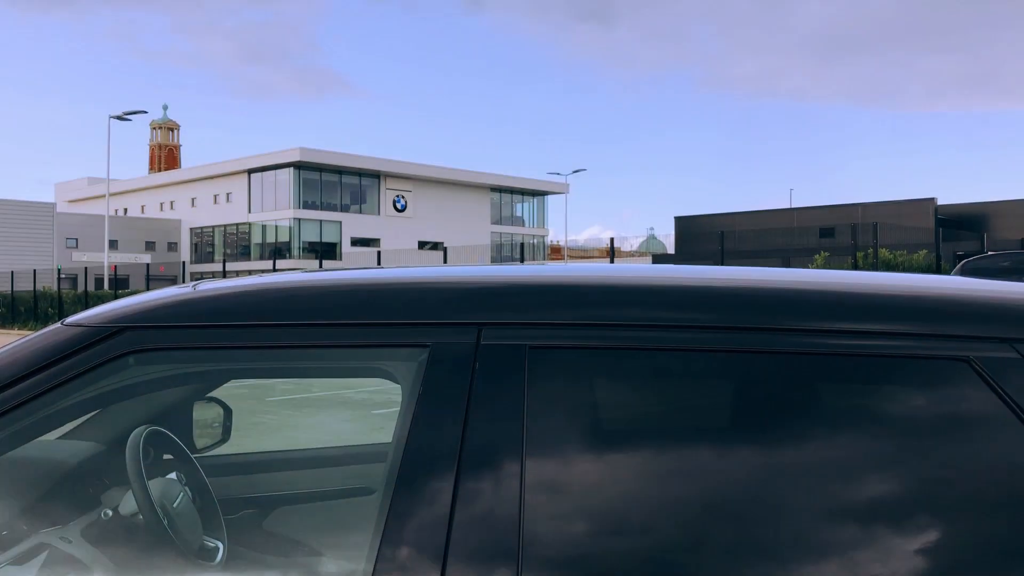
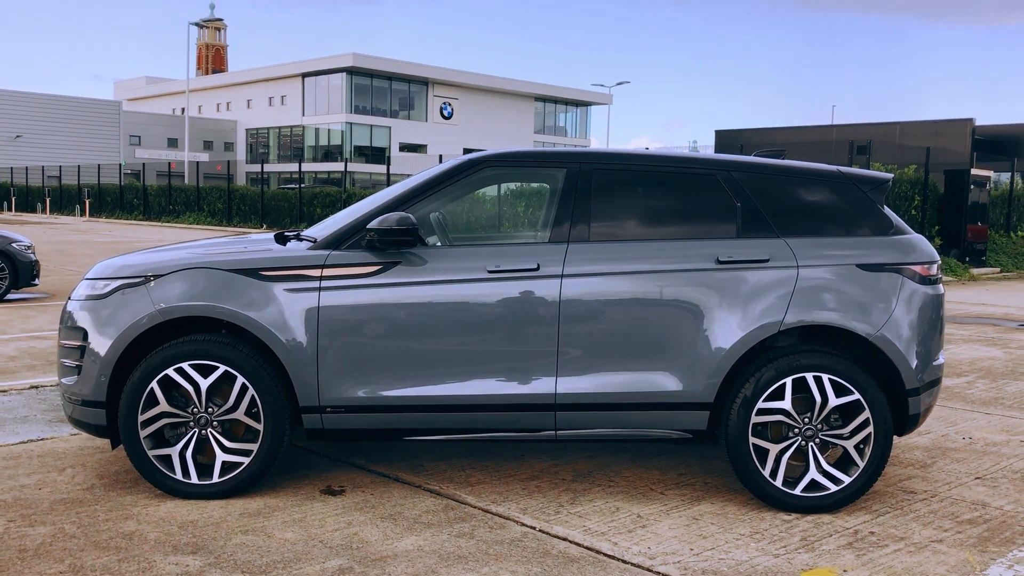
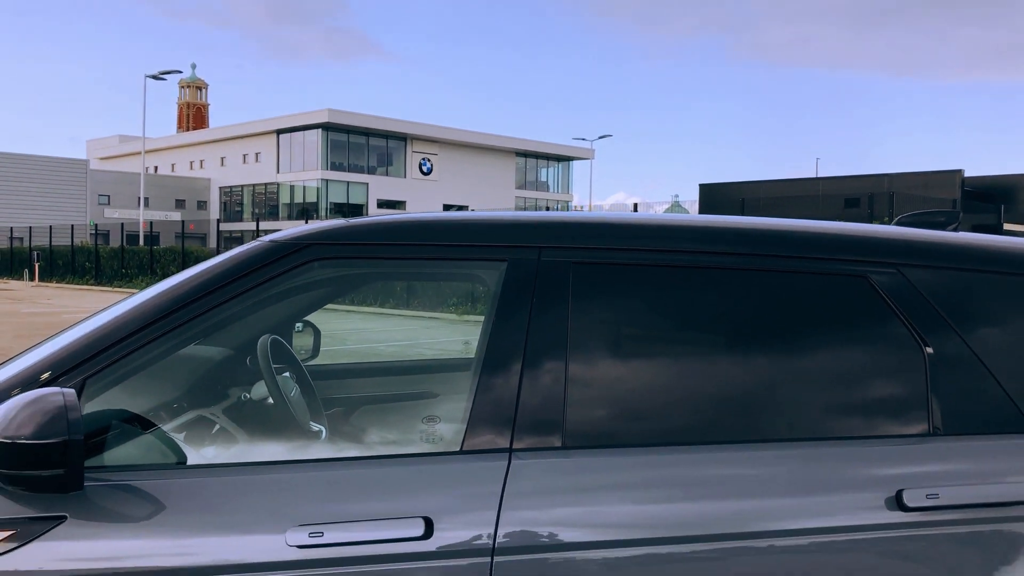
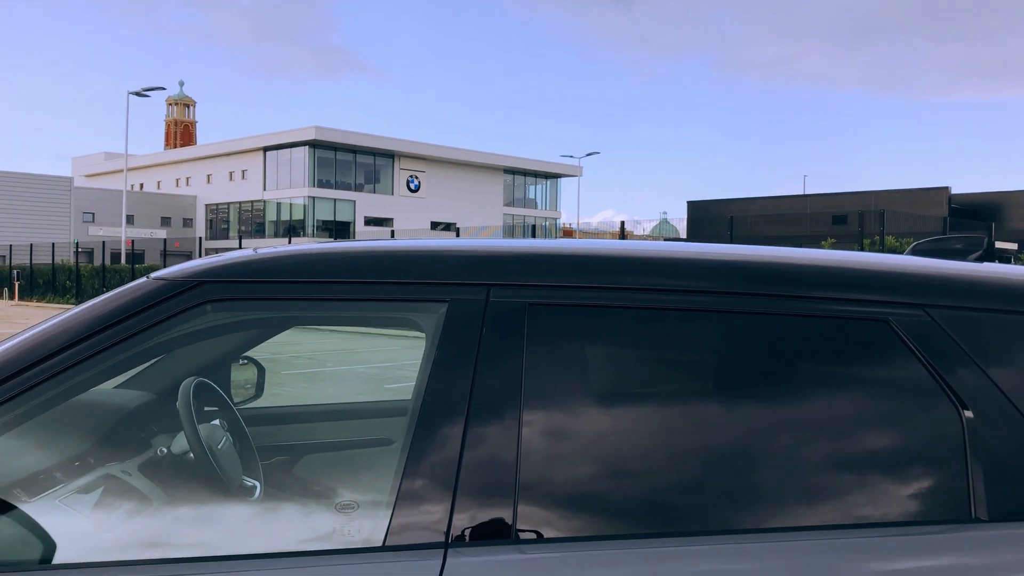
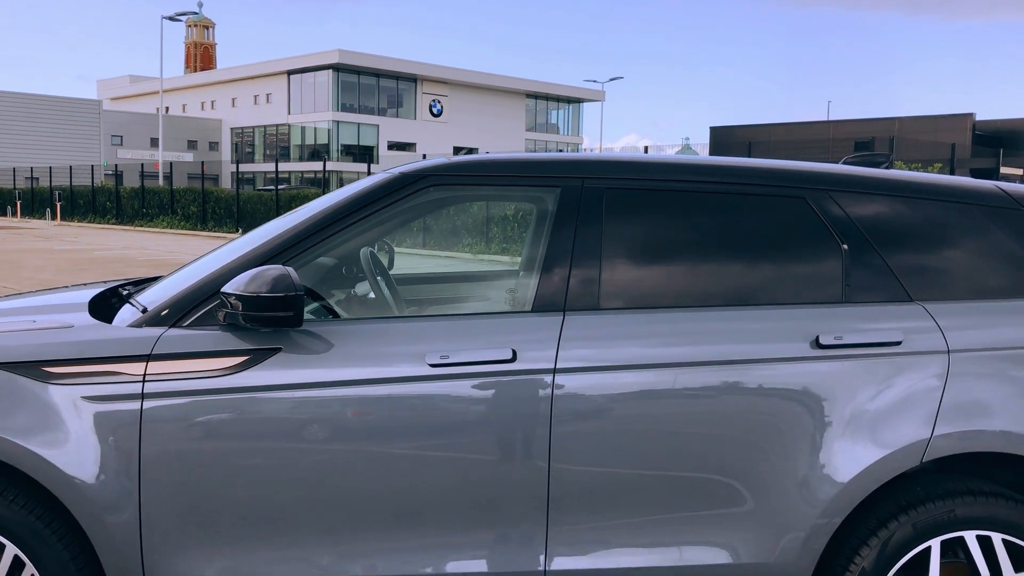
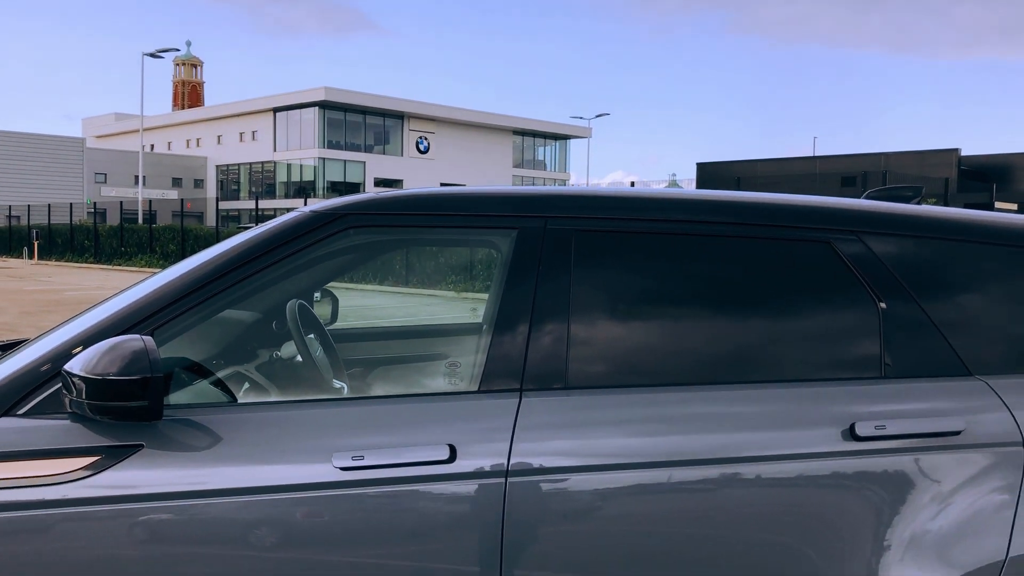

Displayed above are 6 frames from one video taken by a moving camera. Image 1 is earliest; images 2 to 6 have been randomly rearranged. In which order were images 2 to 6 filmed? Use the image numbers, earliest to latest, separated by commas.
4, 3, 6, 5, 2
